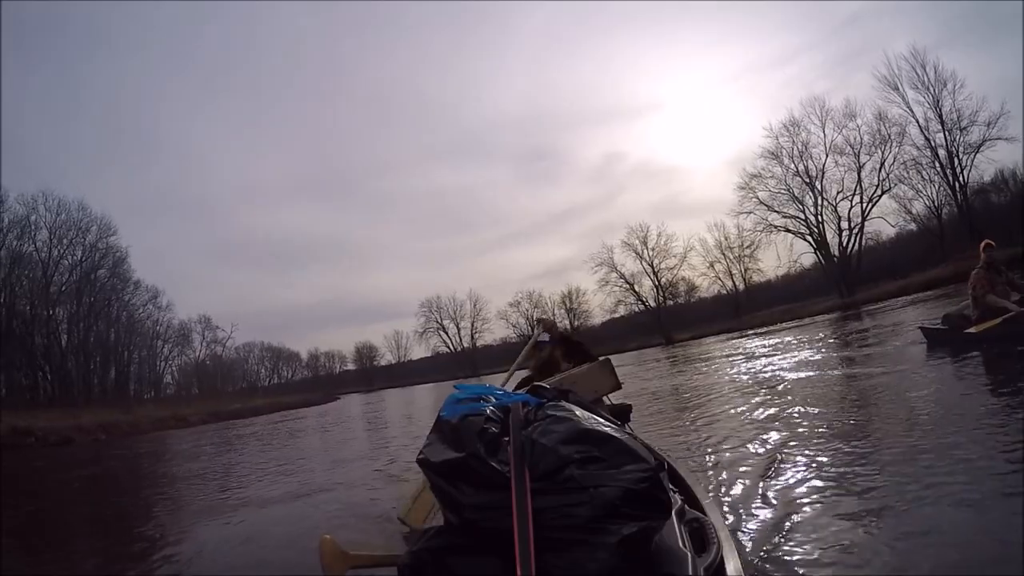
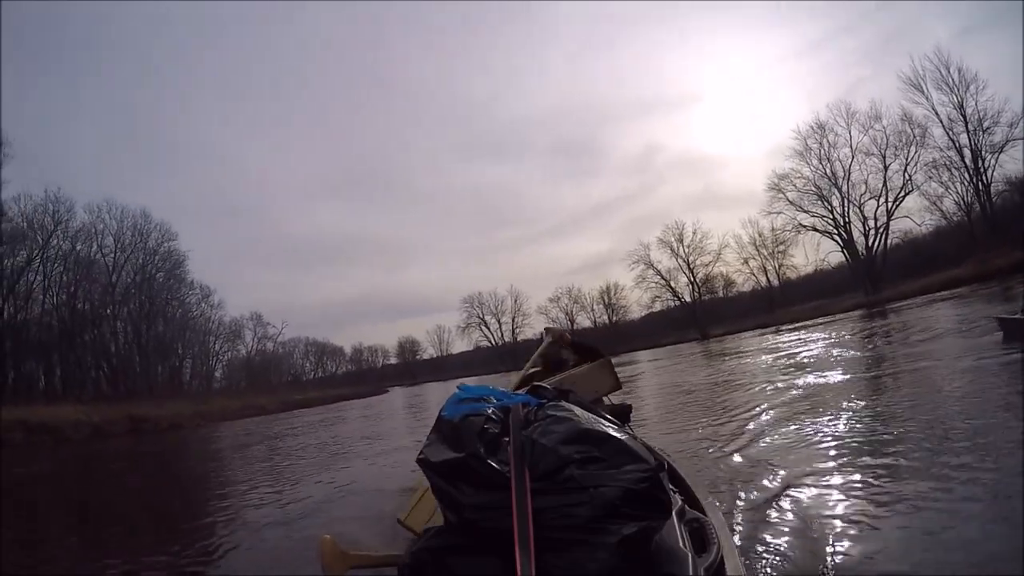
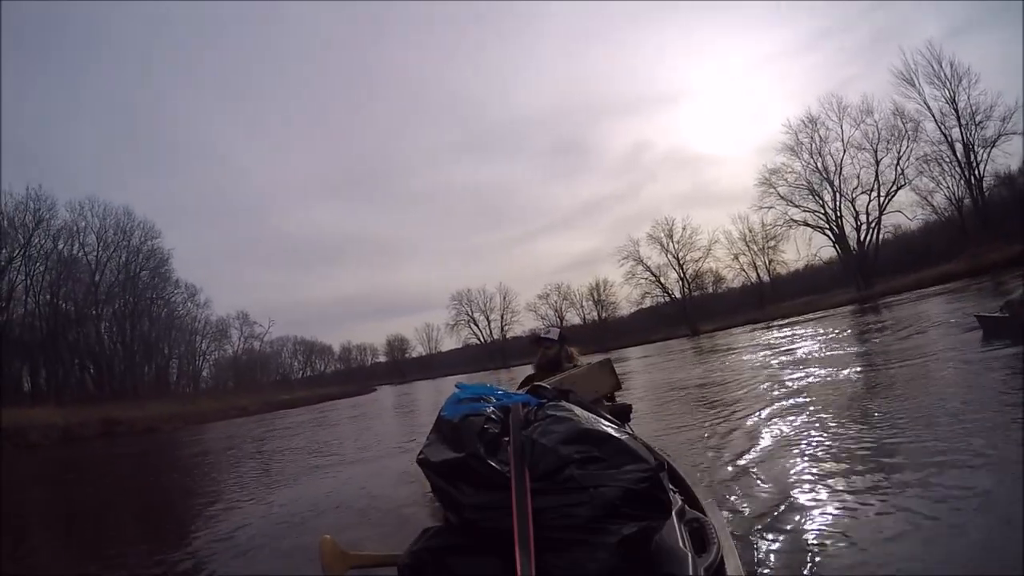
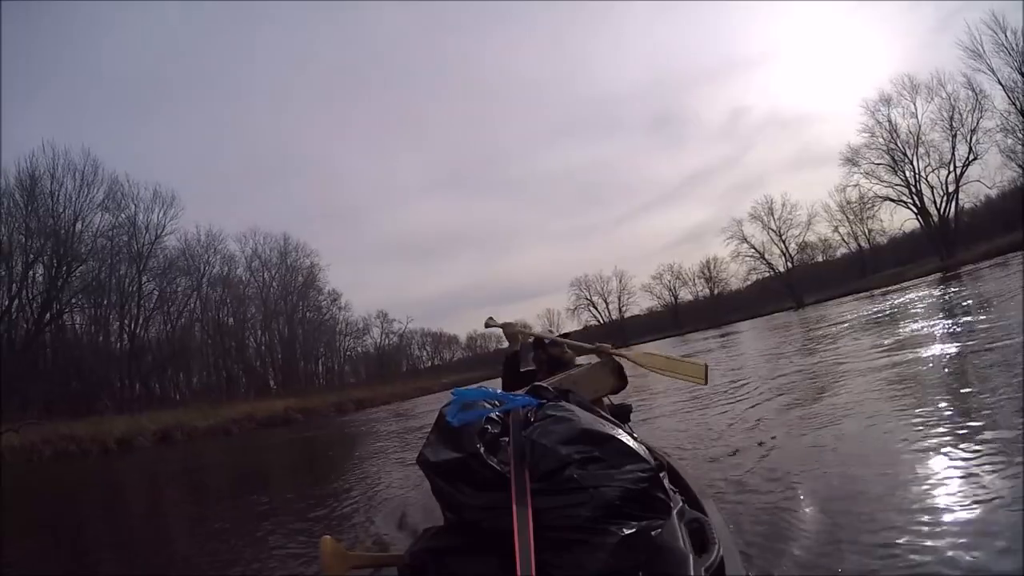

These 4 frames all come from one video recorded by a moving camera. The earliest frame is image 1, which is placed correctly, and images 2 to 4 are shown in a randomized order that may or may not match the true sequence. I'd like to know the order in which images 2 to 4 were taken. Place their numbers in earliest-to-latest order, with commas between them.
3, 2, 4
